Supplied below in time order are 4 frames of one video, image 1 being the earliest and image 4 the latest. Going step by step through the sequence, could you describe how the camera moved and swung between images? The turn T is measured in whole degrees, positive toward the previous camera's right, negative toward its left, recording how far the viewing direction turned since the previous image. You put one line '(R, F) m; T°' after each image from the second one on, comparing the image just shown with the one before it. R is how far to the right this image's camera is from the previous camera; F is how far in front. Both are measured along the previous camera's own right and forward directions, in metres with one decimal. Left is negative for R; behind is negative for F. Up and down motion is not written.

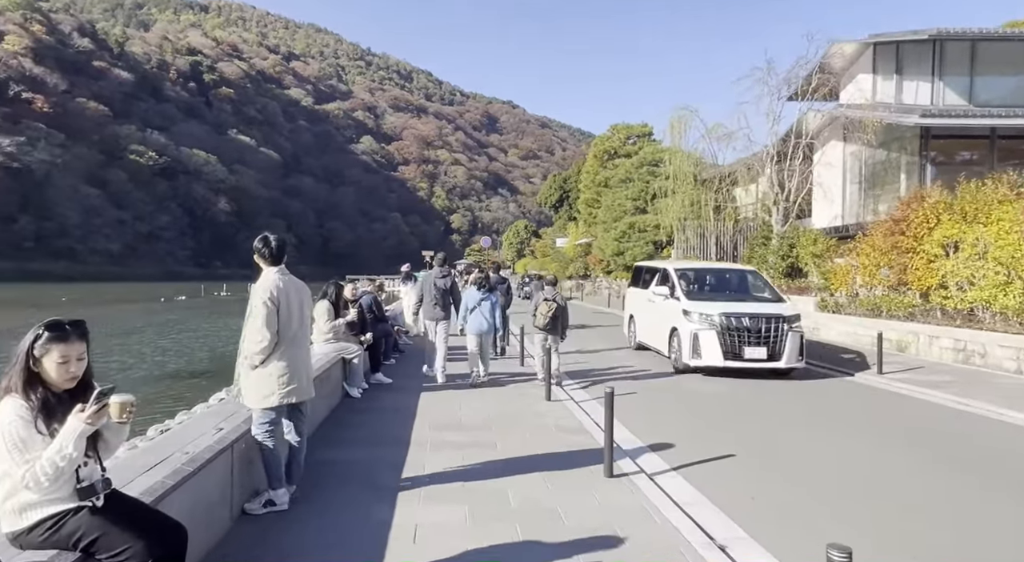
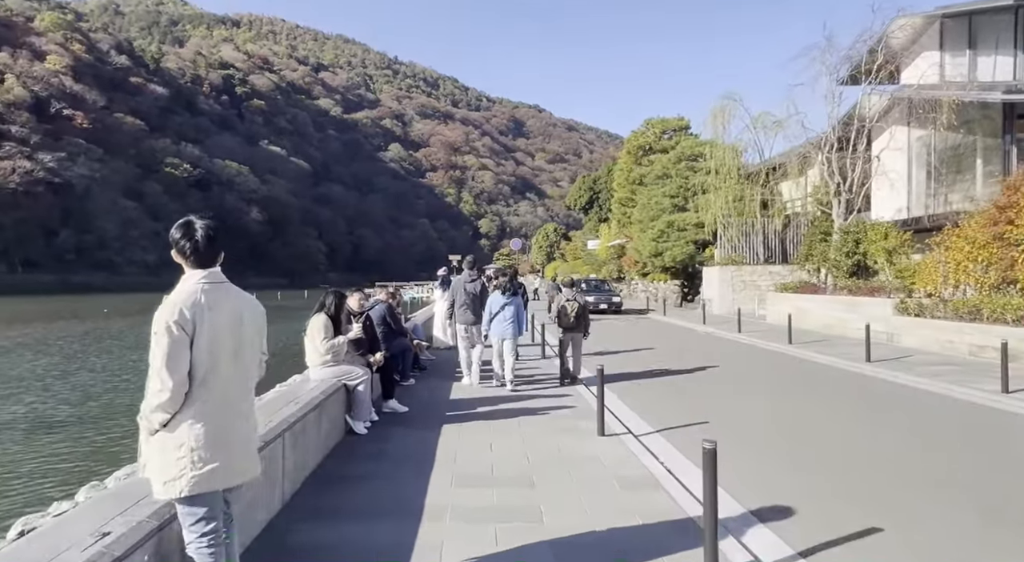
(-0.1, +1.9) m; -2°
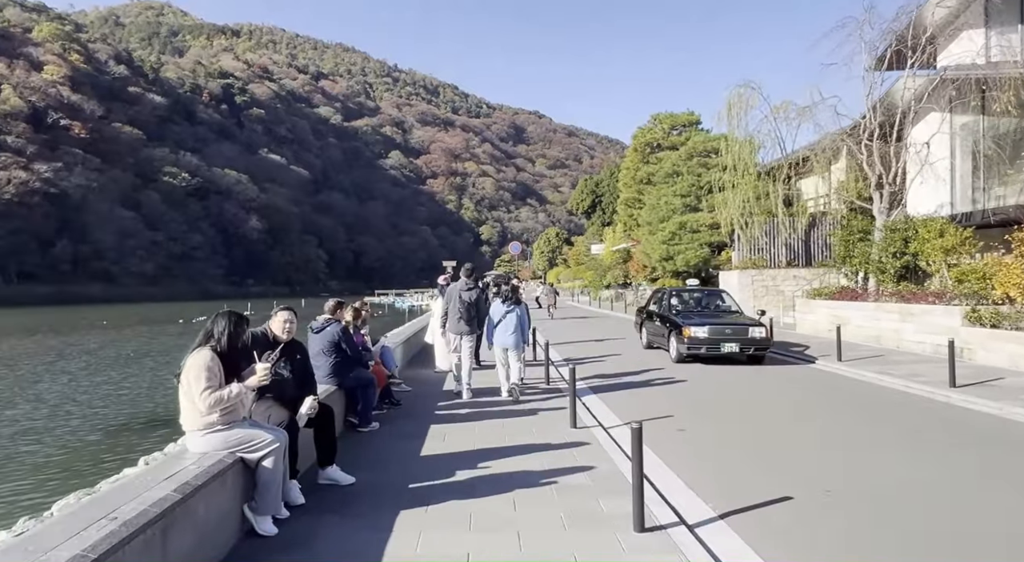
(+0.1, +2.6) m; 0°
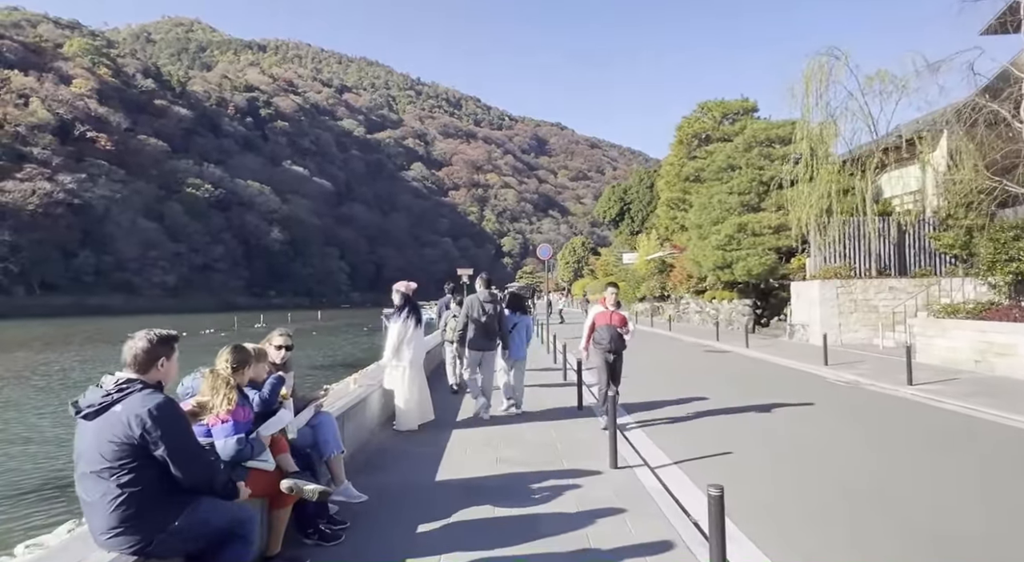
(-0.2, +4.8) m; -2°
